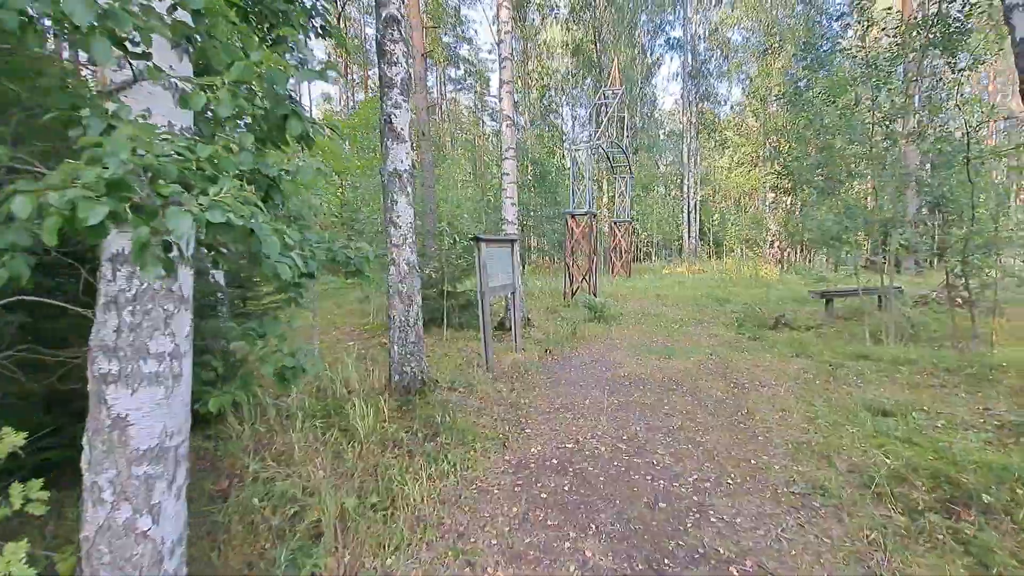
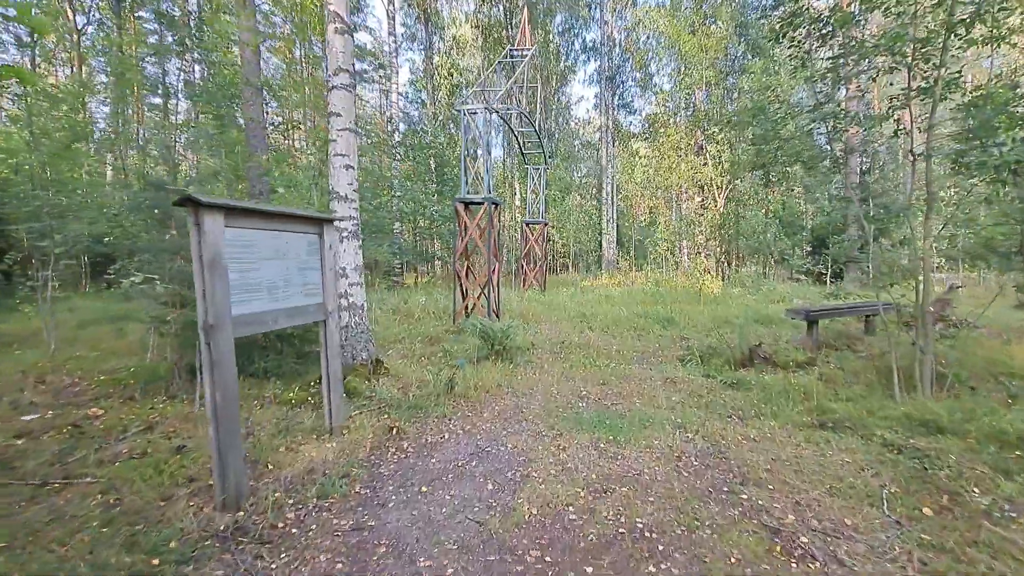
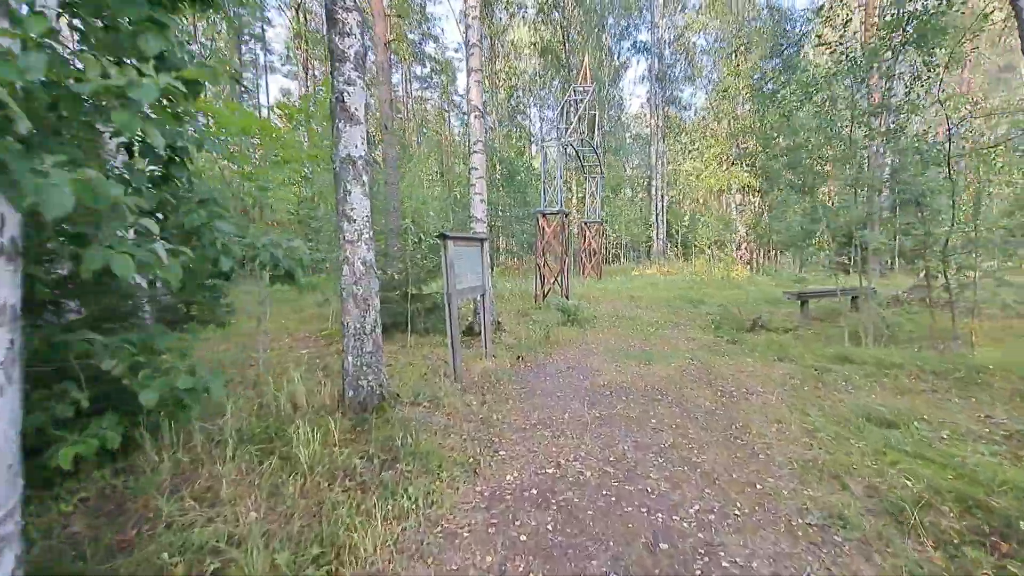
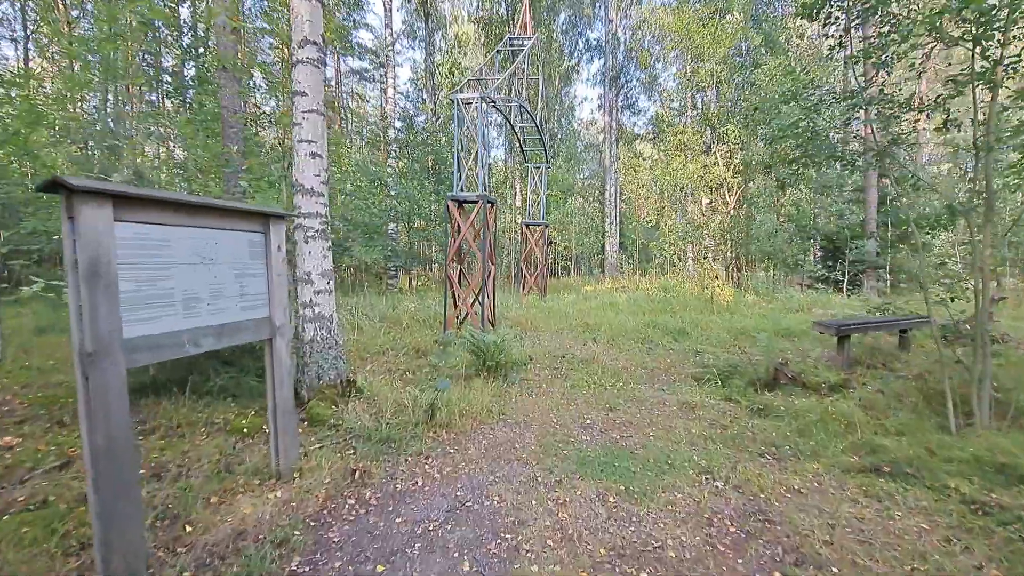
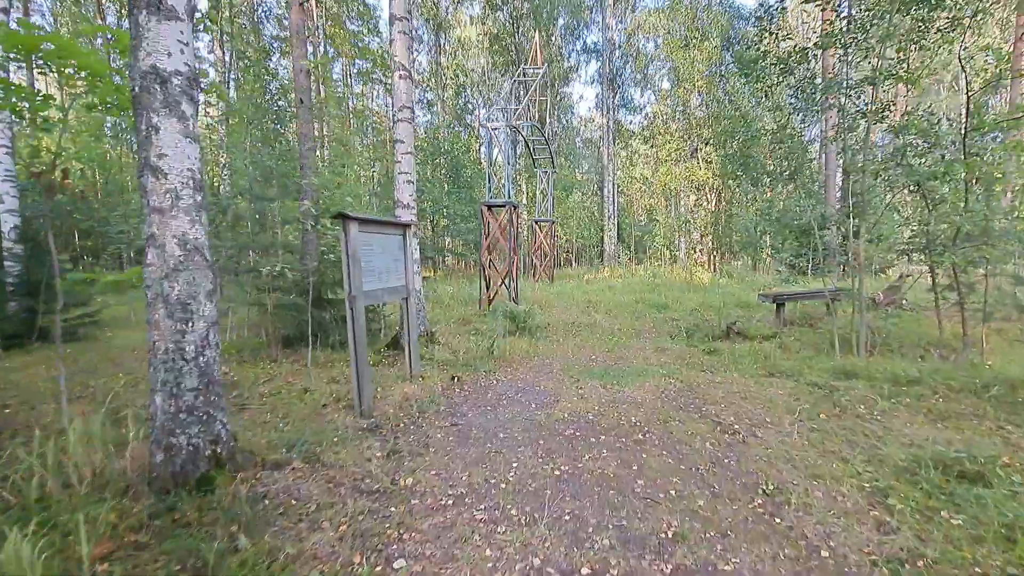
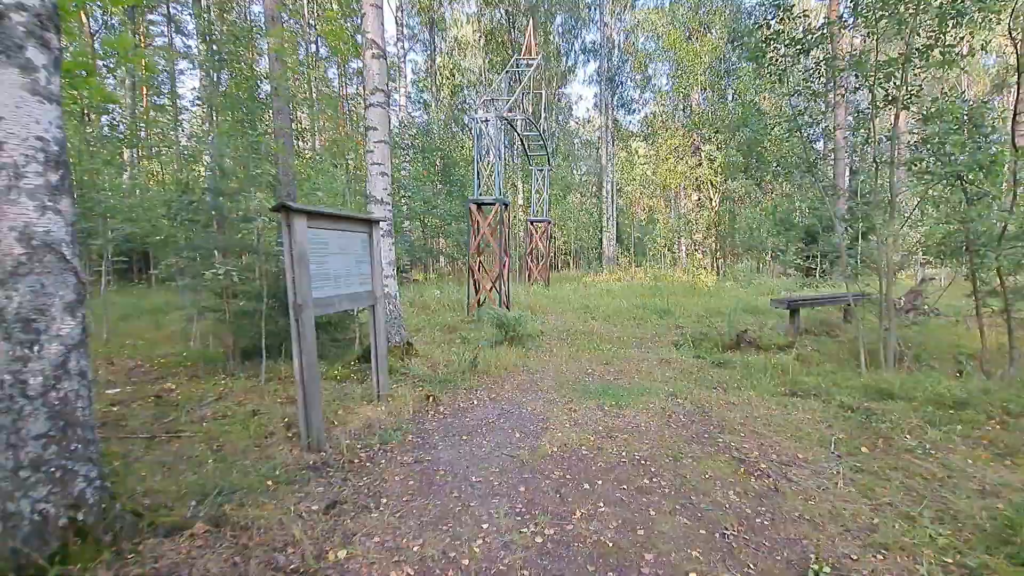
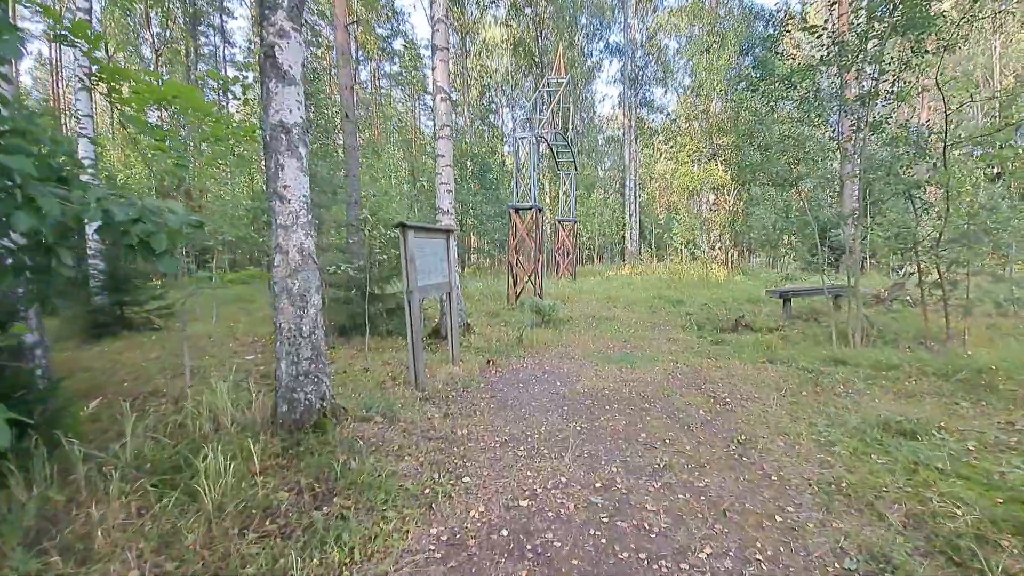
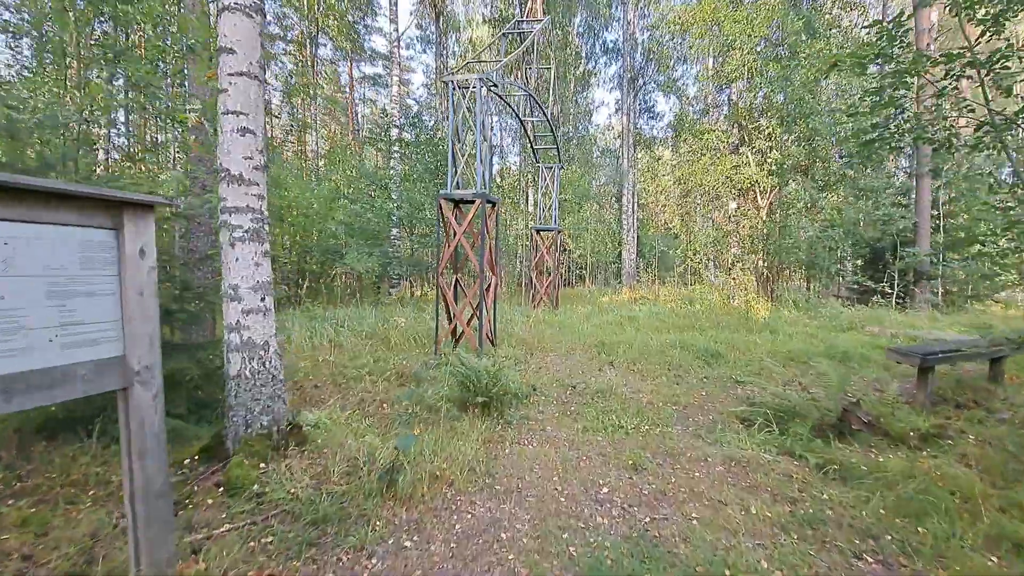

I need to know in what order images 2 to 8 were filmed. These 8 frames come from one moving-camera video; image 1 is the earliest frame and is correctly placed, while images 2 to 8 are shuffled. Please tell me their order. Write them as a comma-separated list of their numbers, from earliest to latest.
3, 7, 5, 6, 2, 4, 8
